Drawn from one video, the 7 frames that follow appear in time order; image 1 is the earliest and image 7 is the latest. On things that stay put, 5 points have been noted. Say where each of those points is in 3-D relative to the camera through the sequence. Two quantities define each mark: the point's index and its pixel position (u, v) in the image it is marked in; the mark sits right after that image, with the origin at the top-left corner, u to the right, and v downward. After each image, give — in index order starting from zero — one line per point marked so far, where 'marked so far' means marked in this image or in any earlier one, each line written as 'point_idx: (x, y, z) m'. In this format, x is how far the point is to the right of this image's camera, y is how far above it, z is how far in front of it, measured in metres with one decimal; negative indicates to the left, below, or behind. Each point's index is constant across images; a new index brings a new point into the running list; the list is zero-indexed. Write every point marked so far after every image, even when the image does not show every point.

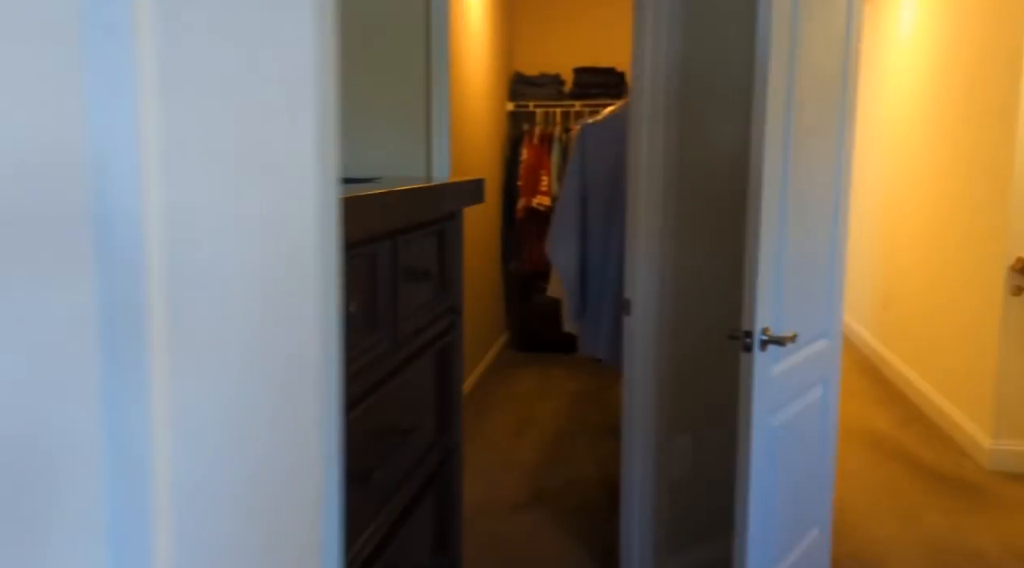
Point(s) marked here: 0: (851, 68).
0: (+0.9, +0.6, +2.2) m
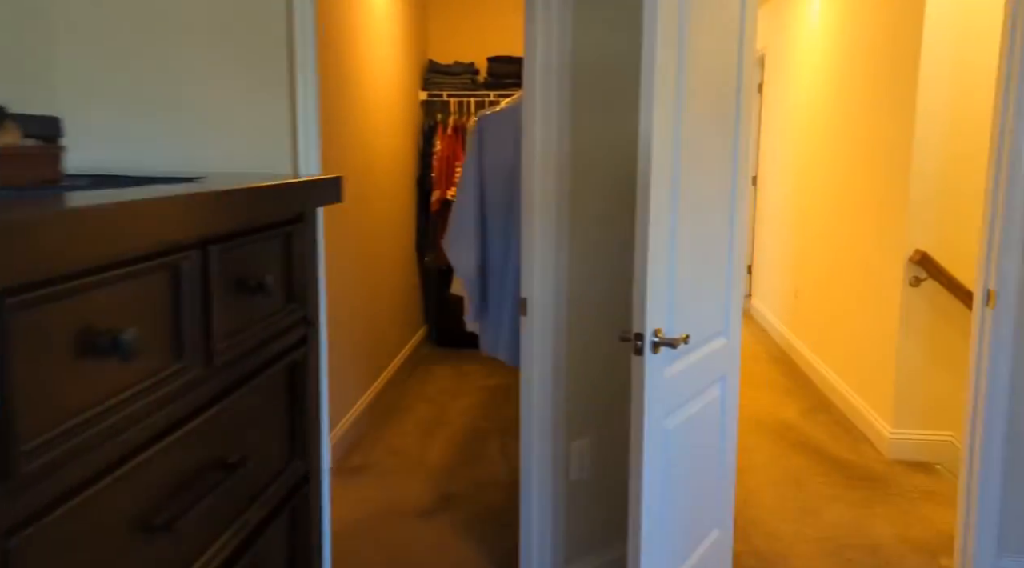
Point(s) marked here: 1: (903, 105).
0: (+0.6, +0.6, +2.2) m
1: (+1.6, +0.7, +3.4) m
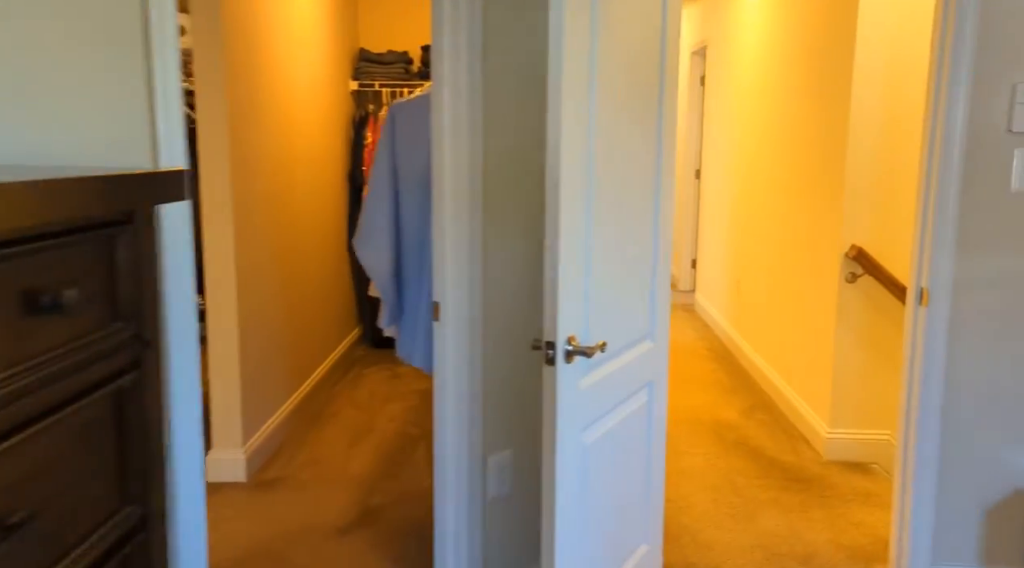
0: (+0.4, +0.6, +2.0) m
1: (+1.3, +0.8, +3.4) m
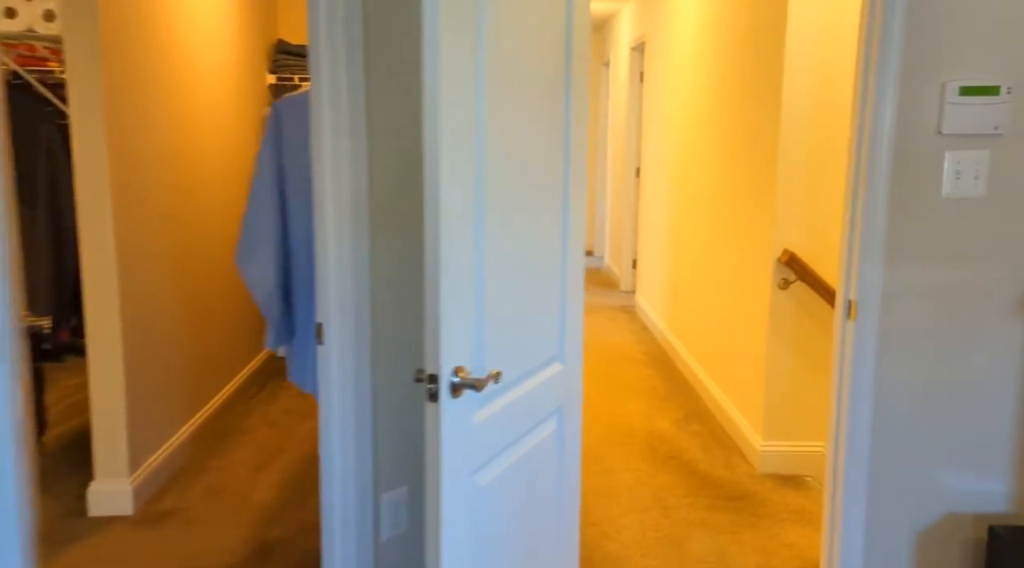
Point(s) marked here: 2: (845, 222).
0: (+0.1, +0.5, +1.8) m
1: (+1.0, +0.7, +3.2) m
2: (+0.9, +0.2, +2.1) m
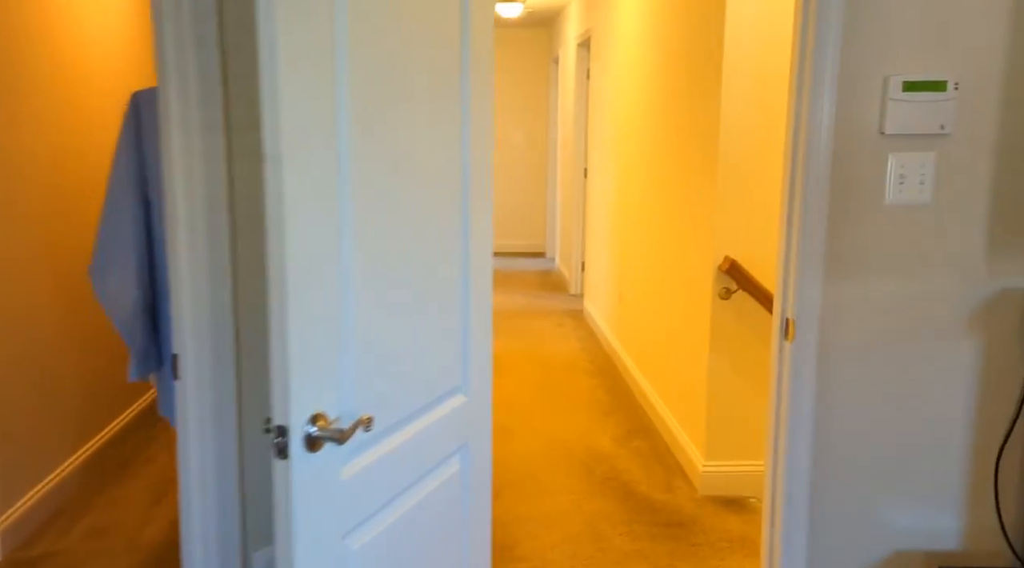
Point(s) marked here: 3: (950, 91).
0: (-0.1, +0.5, +1.6) m
1: (+0.7, +0.7, +3.0) m
2: (+0.6, +0.1, +1.9) m
3: (+1.0, +0.4, +1.8) m
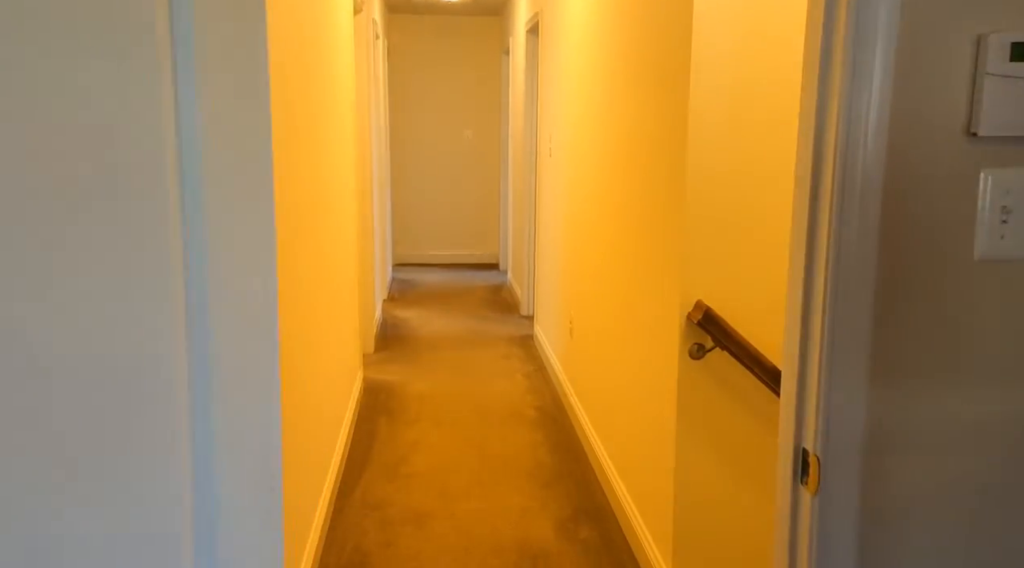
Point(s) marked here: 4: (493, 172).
0: (-0.3, +0.3, +0.8) m
1: (+0.4, +0.6, +2.2) m
2: (+0.4, 0.0, +1.1) m
3: (+0.7, +0.3, +1.0) m
4: (-0.2, +1.1, +8.1) m
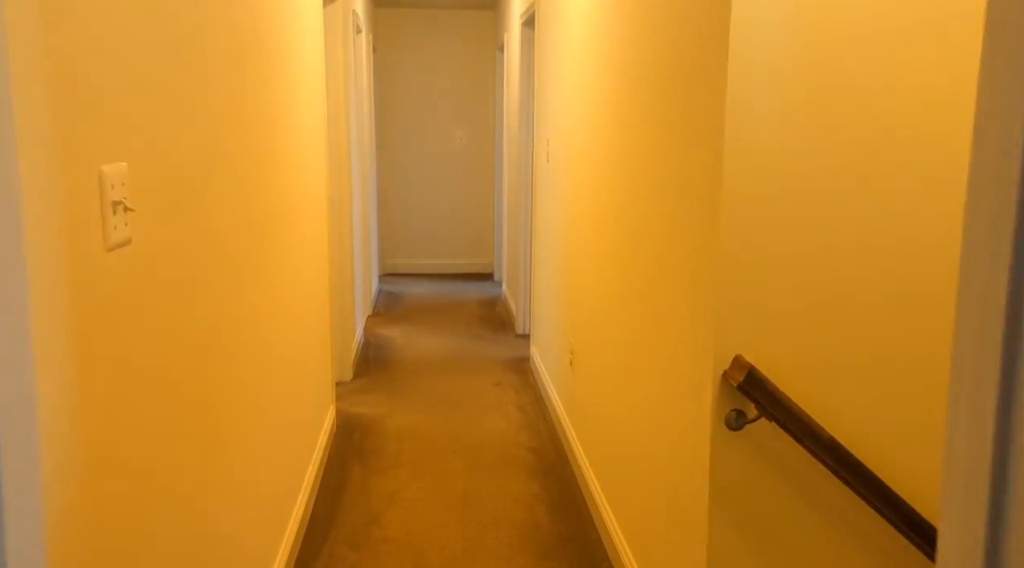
0: (-0.3, +0.2, +0.3) m
1: (+0.4, +0.4, +1.7) m
2: (+0.4, -0.1, +0.6) m
3: (+0.7, +0.2, +0.5) m
4: (-0.2, +1.0, +7.6) m
